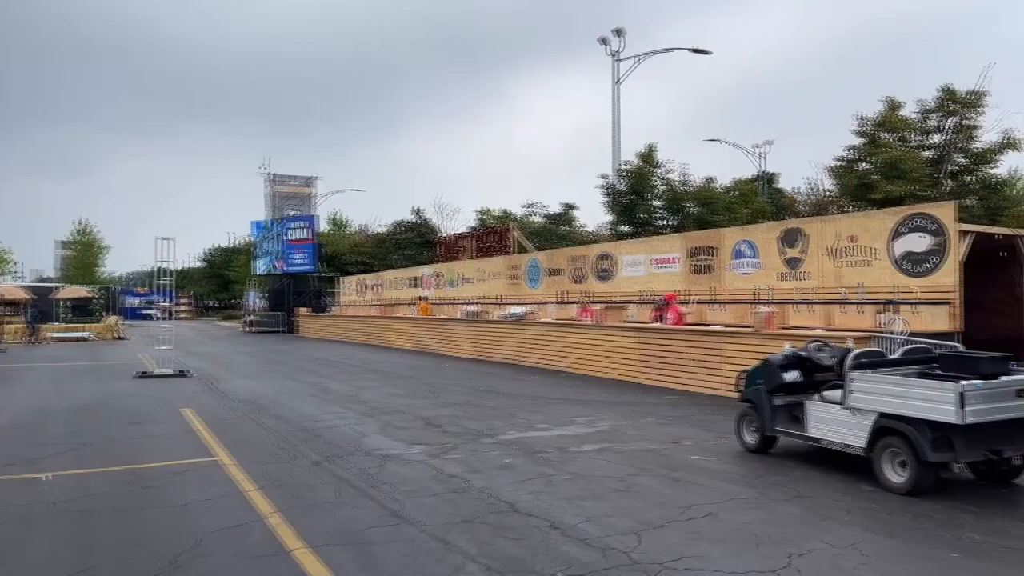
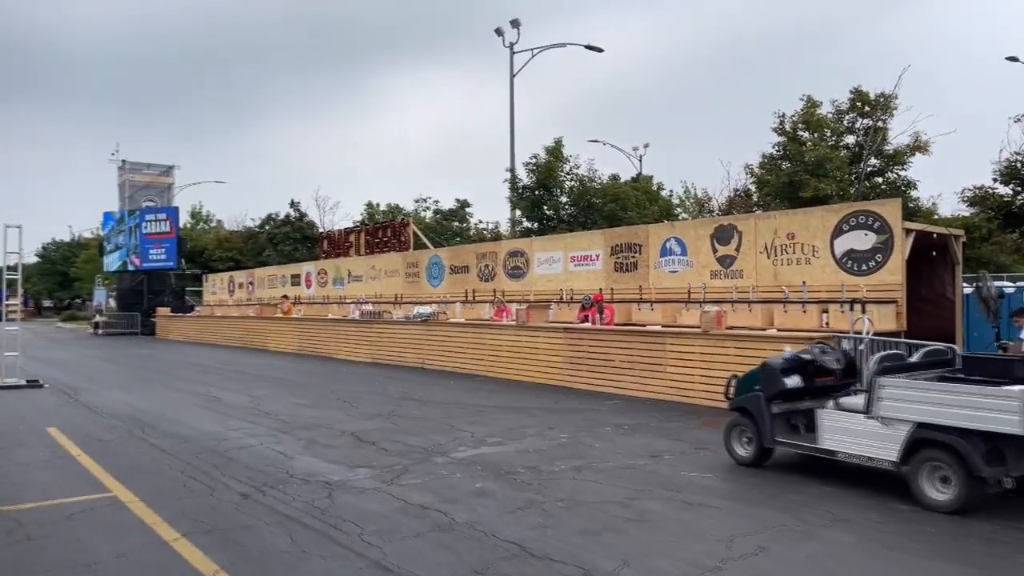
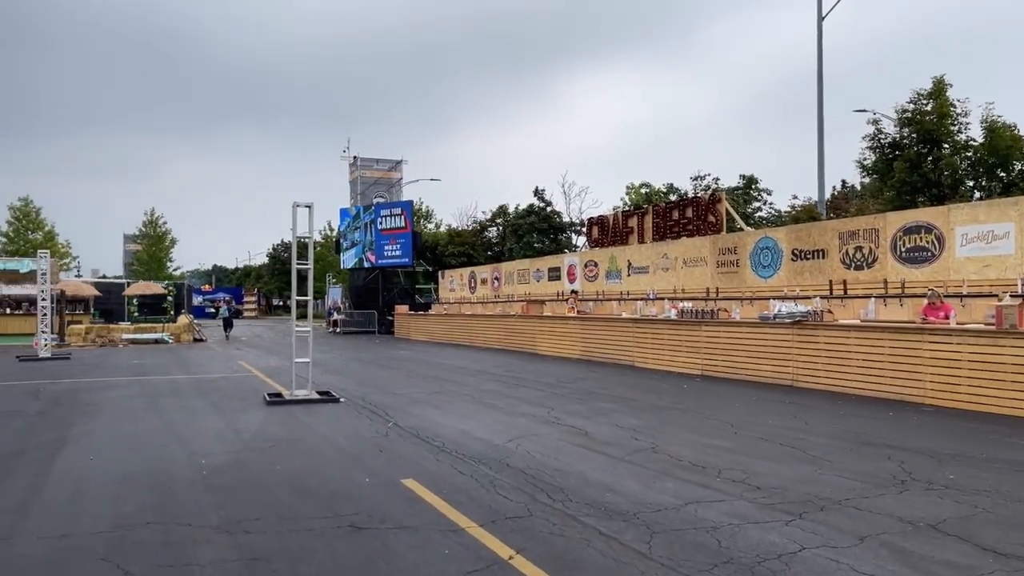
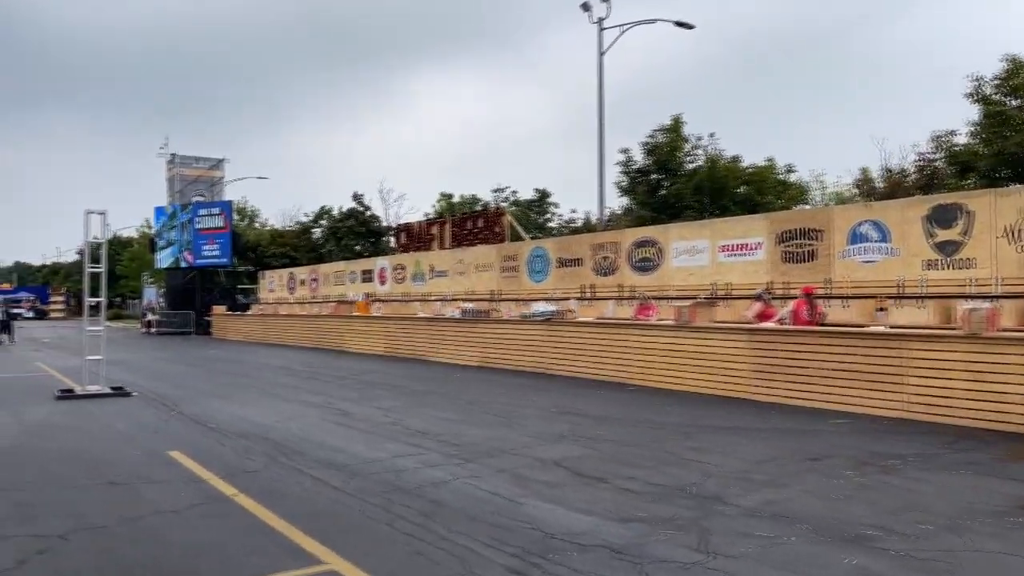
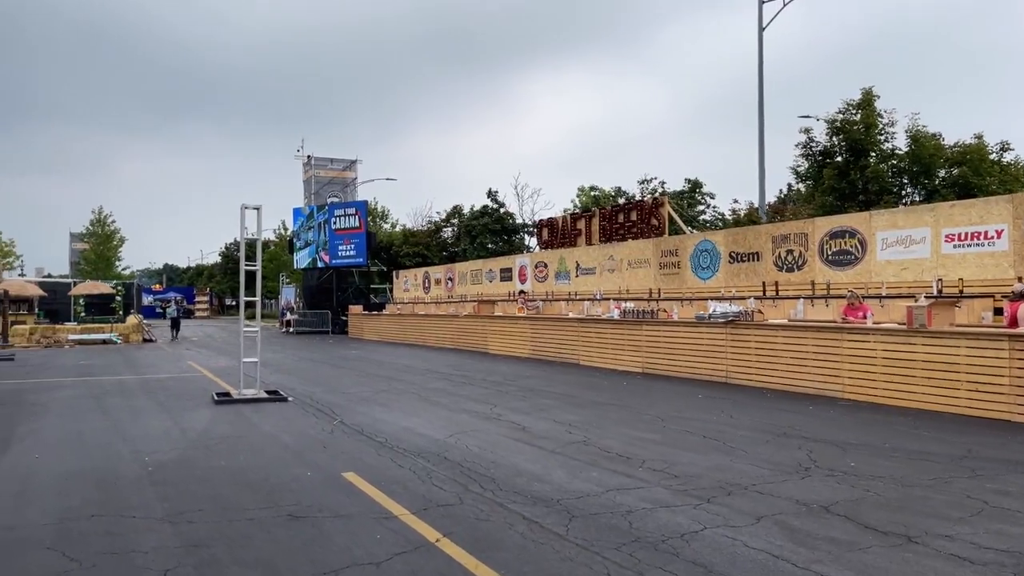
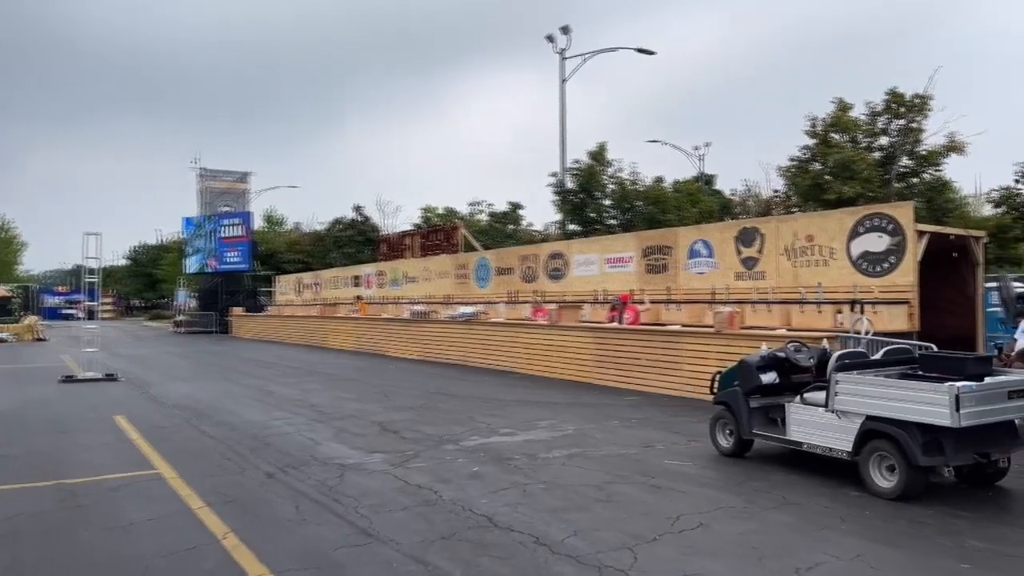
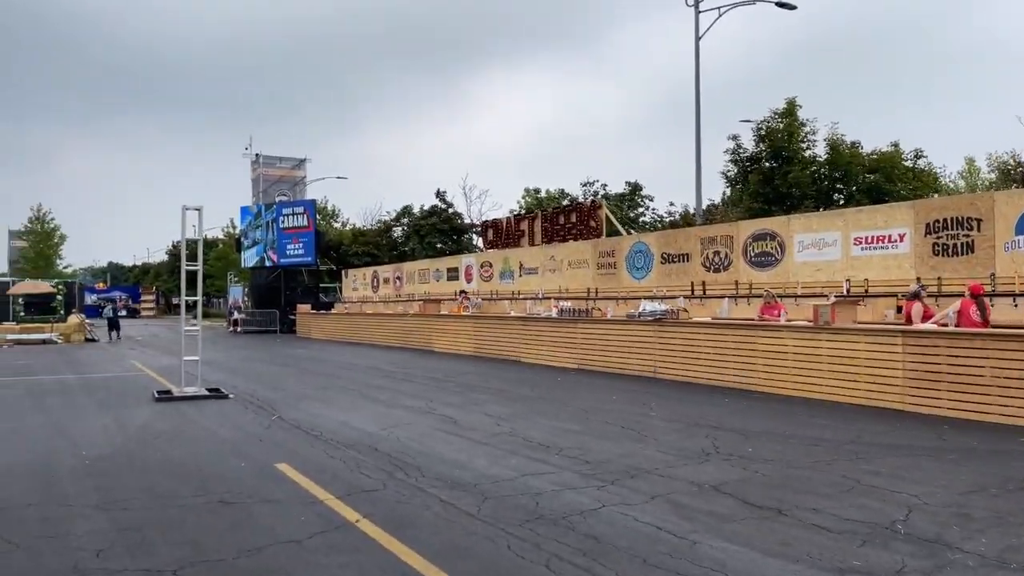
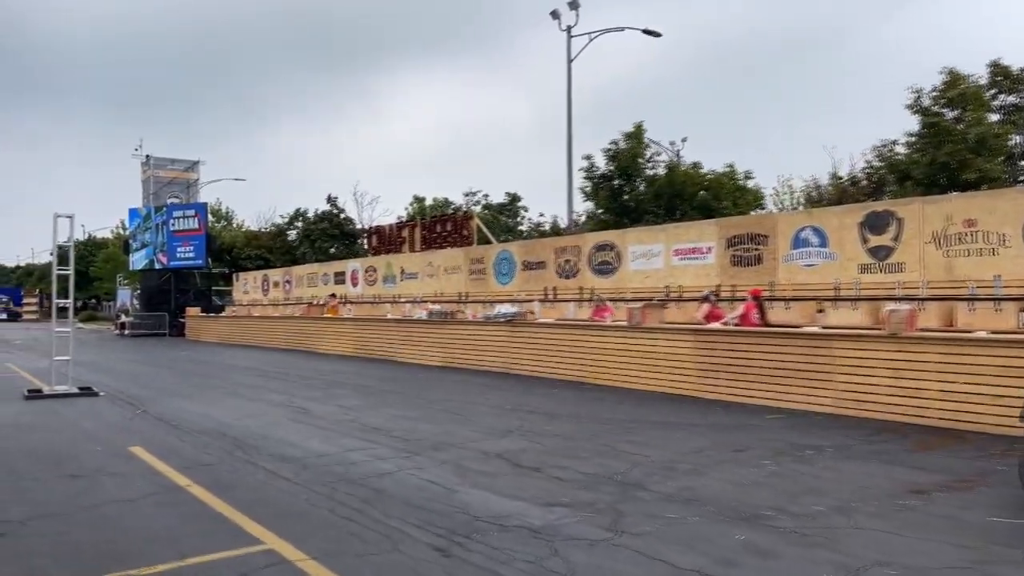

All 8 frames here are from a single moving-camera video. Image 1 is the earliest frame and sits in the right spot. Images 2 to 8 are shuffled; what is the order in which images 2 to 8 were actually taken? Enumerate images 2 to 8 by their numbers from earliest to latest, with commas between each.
6, 2, 8, 4, 7, 5, 3
